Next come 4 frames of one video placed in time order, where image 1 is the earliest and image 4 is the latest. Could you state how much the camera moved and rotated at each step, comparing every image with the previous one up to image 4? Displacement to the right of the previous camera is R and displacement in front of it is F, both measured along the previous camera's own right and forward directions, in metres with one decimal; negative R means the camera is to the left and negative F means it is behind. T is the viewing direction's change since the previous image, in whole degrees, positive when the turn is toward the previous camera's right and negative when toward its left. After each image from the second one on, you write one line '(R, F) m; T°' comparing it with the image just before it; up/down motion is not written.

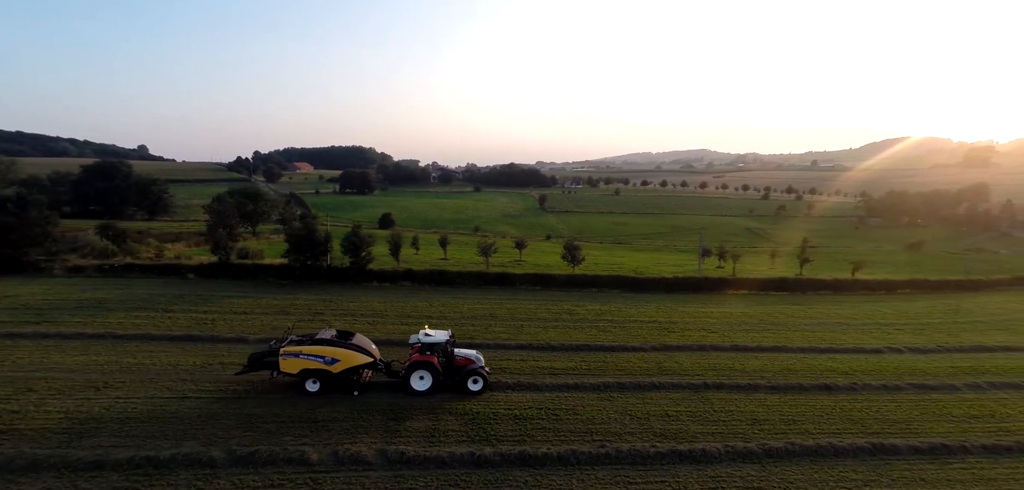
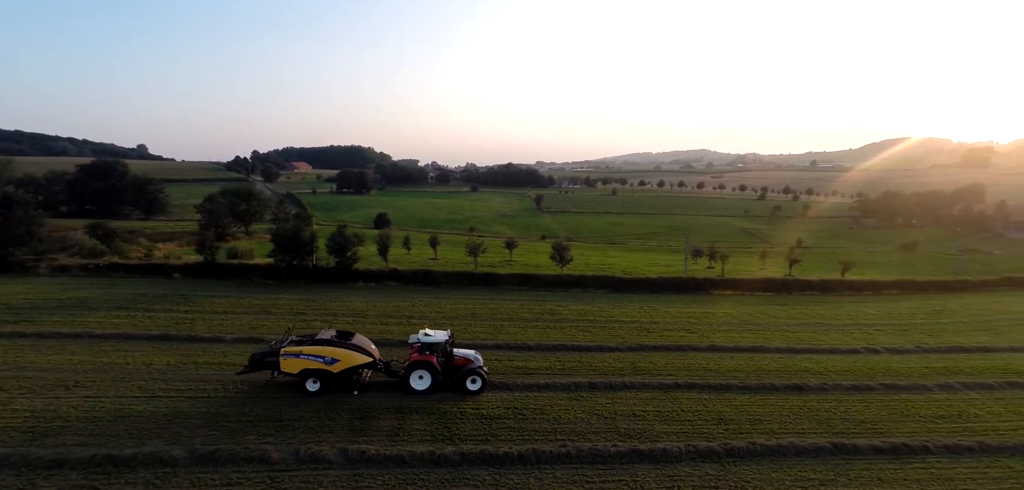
(-5.2, -1.1) m; +2°
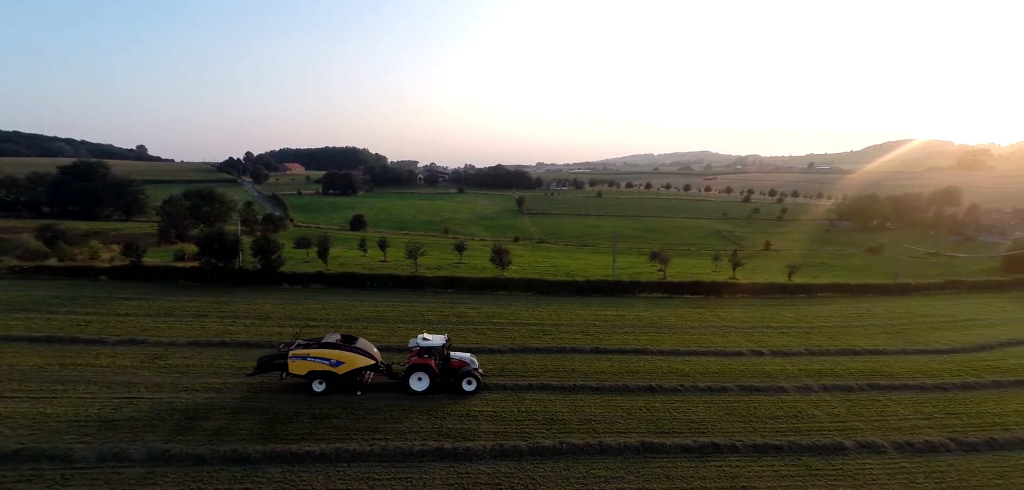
(+3.8, -0.3) m; 0°
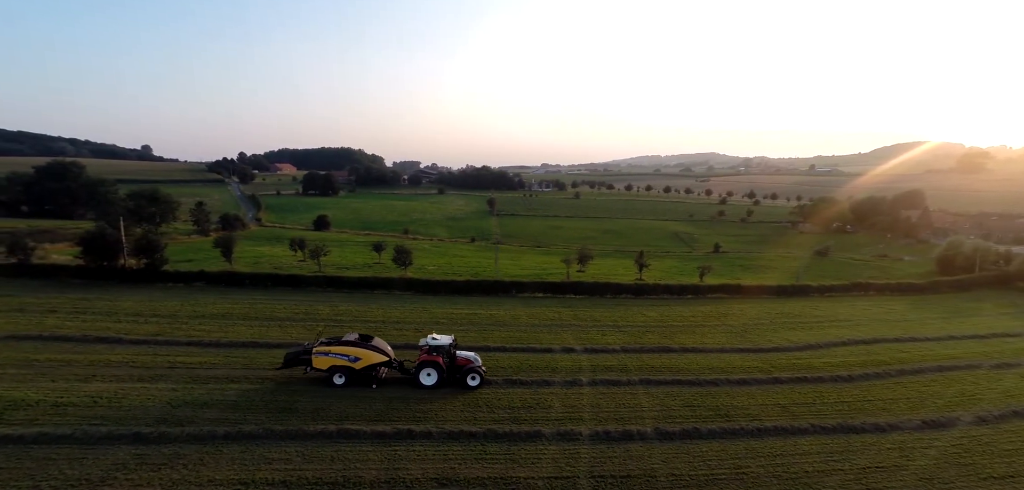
(+6.7, -0.7) m; 0°
